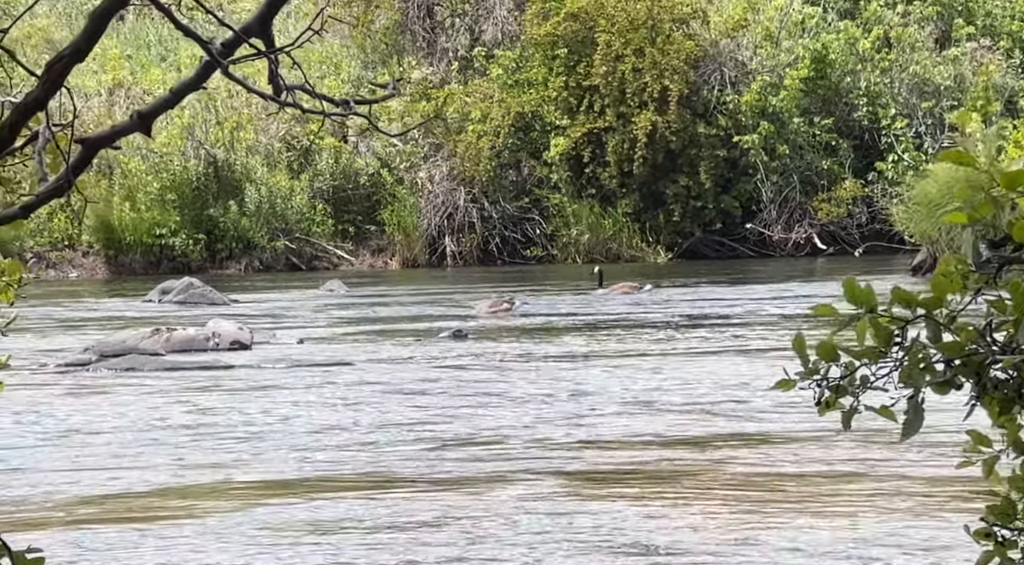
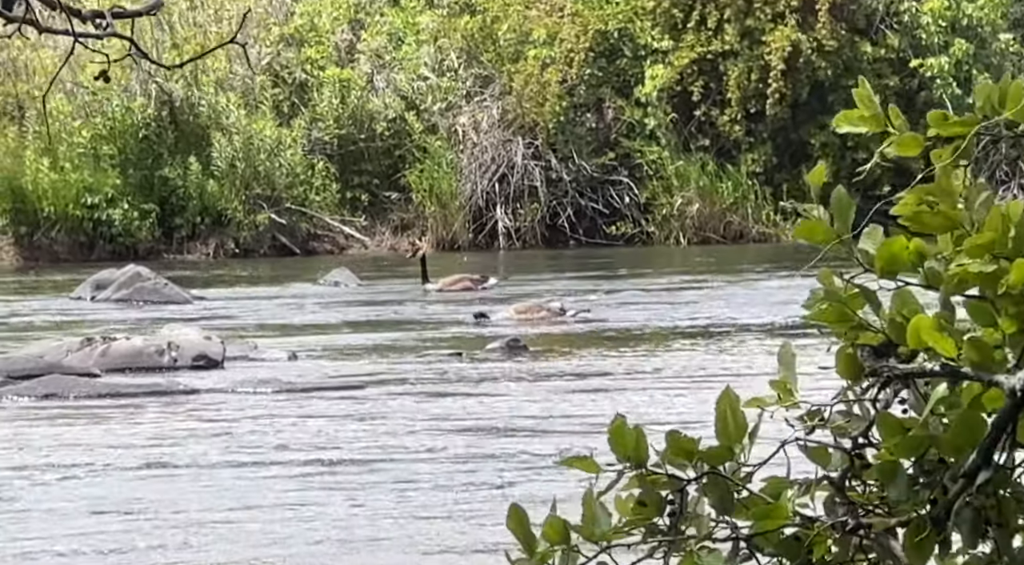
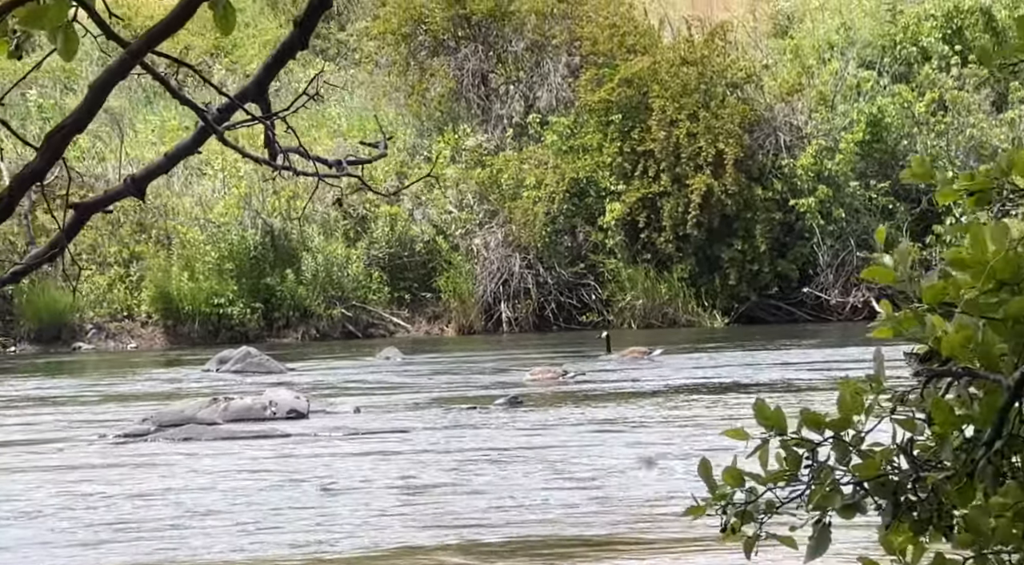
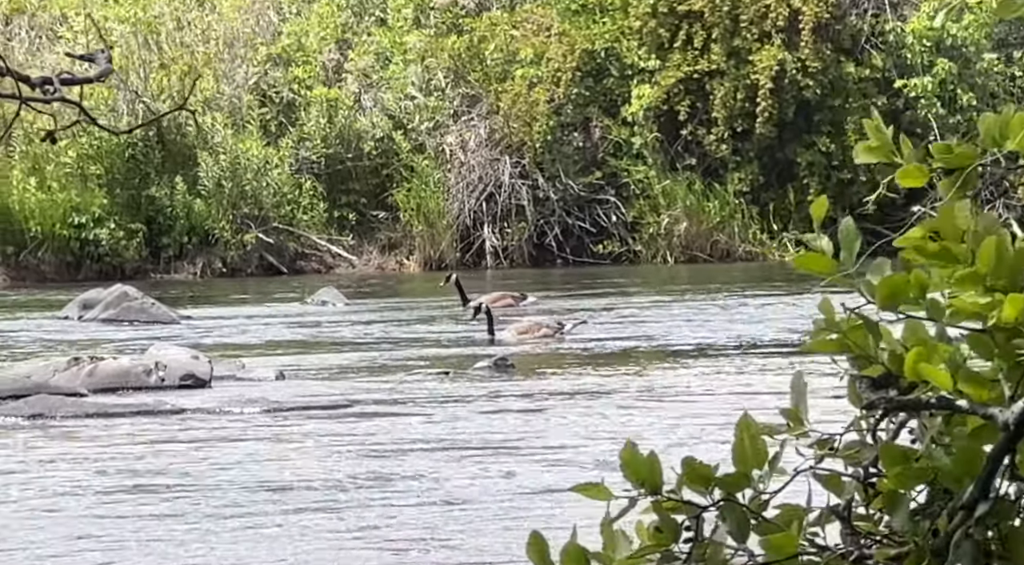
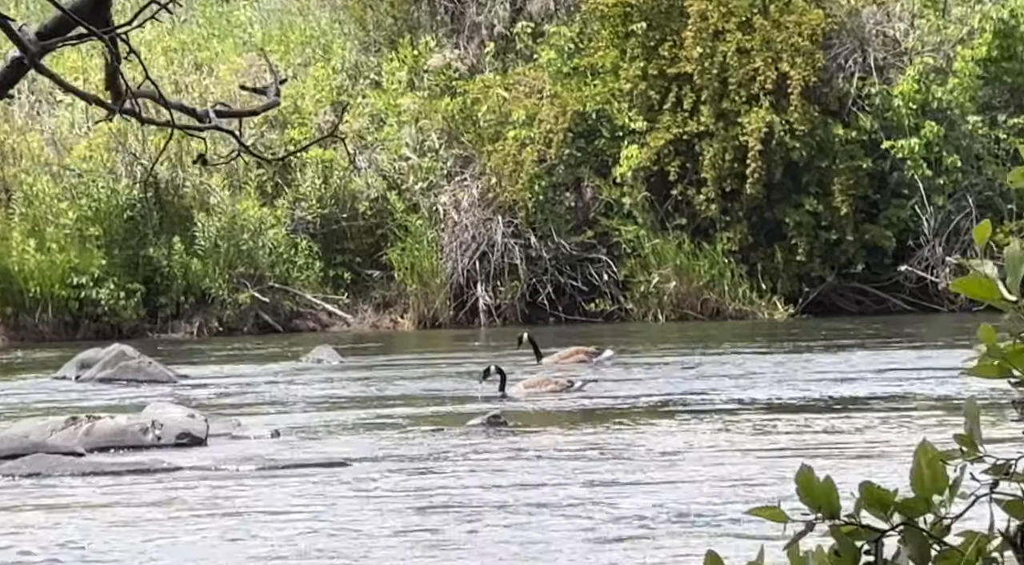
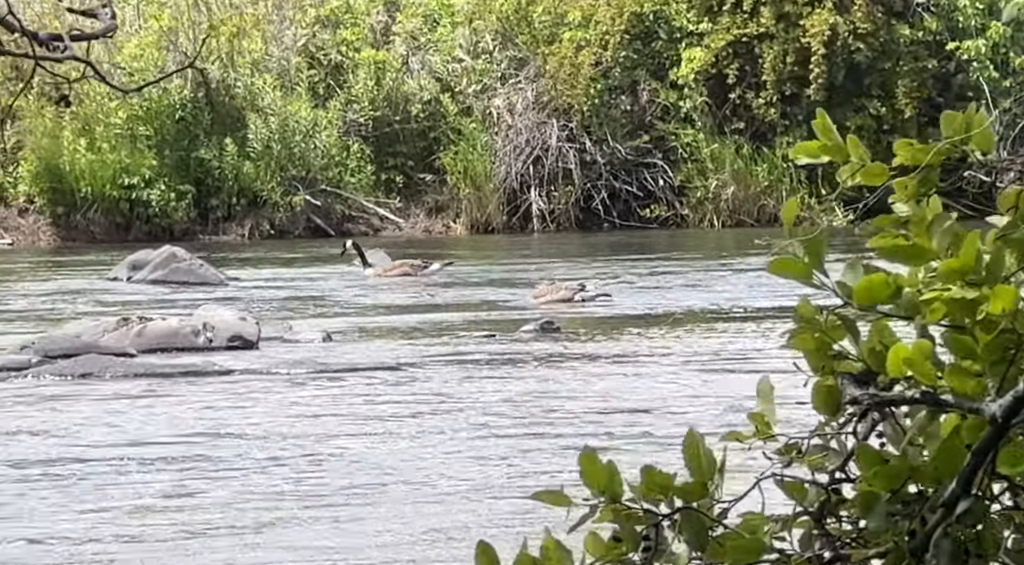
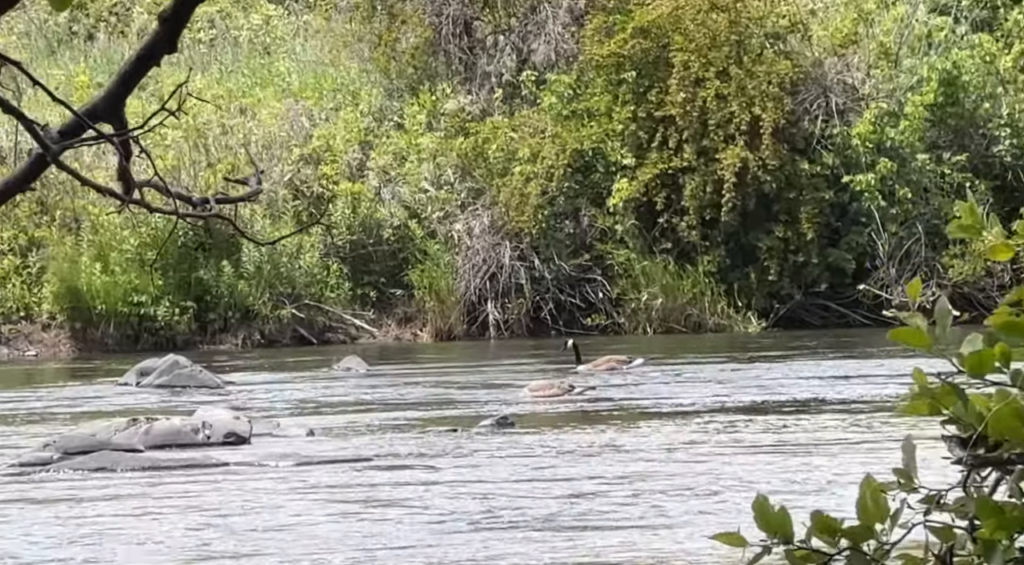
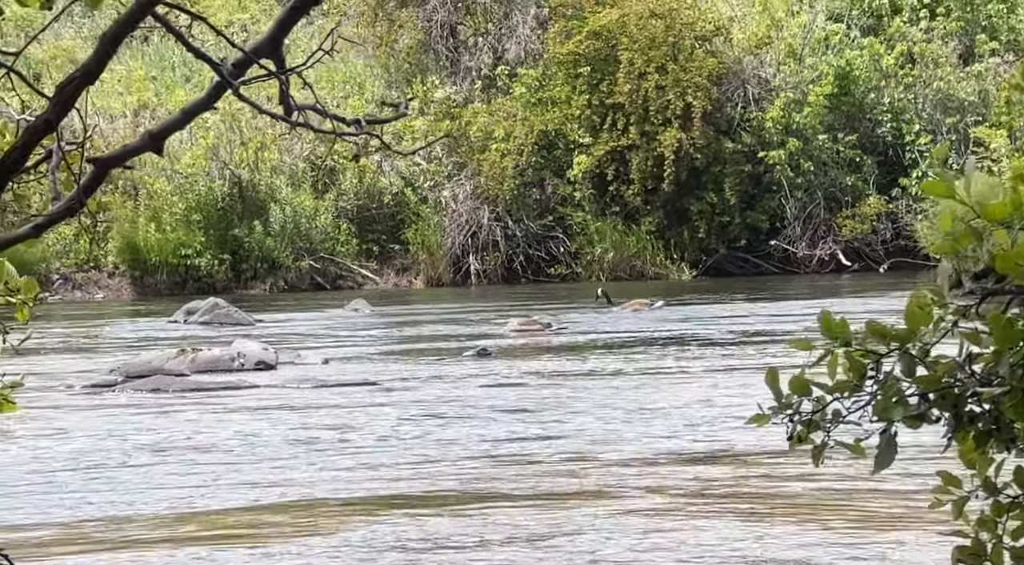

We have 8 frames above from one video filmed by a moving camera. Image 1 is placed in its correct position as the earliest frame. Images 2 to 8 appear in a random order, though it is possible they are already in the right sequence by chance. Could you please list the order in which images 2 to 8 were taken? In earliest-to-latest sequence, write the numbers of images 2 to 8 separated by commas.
8, 3, 7, 5, 4, 2, 6
